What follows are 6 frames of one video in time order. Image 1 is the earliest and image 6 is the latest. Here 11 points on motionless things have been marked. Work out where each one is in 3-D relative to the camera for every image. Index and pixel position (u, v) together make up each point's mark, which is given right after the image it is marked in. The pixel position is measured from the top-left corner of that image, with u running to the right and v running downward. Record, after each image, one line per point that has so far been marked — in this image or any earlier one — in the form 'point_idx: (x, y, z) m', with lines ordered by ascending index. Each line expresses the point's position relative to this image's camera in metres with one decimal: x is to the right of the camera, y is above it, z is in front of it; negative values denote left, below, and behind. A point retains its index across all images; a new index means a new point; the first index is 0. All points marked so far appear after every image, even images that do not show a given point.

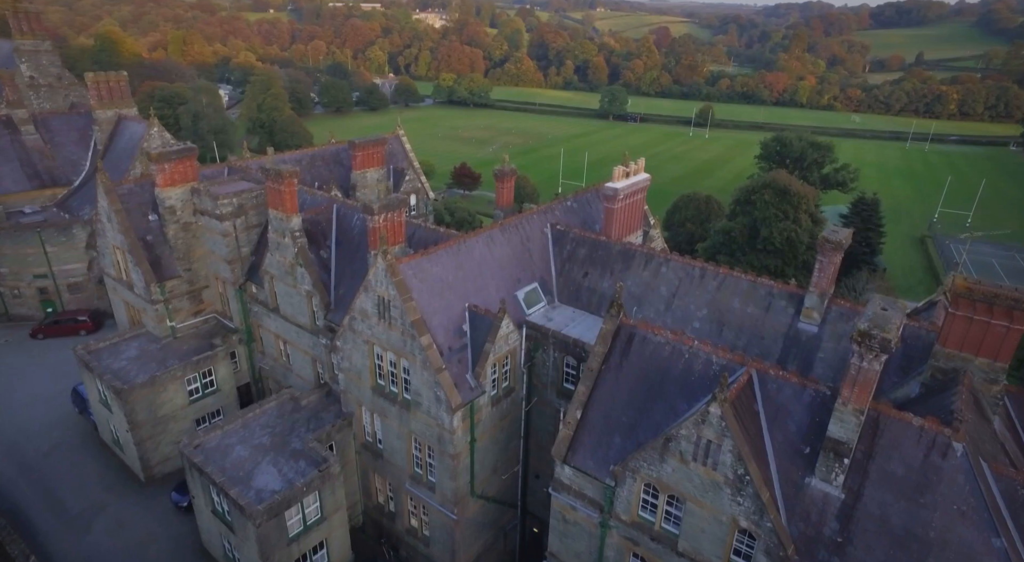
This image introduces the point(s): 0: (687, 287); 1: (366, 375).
0: (+5.3, -0.2, +19.9) m
1: (-4.4, -2.9, +19.9) m
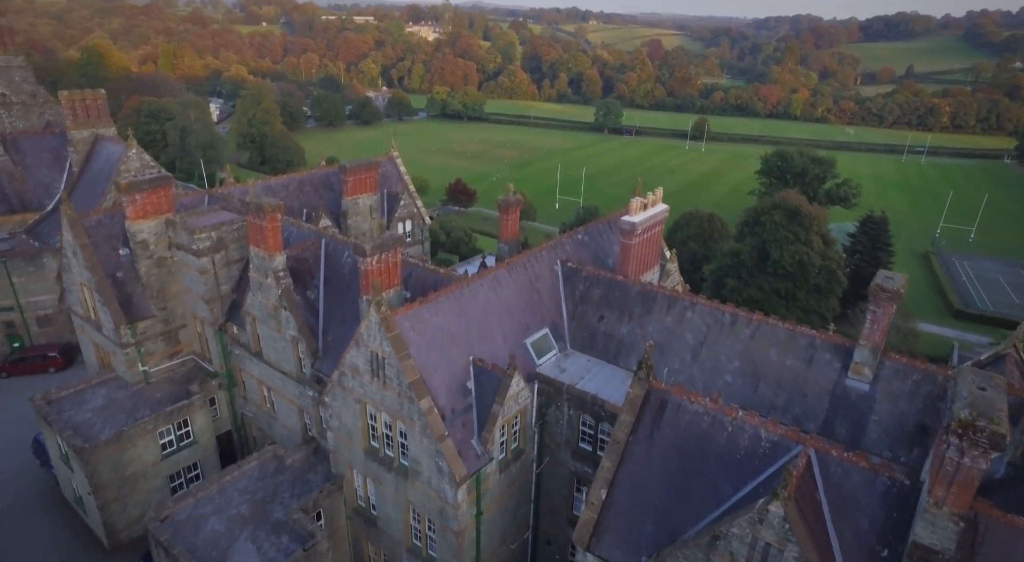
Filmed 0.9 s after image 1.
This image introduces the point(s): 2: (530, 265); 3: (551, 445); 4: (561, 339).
0: (+5.5, -1.5, +17.9) m
1: (-4.1, -4.2, +17.7) m
2: (+0.5, +0.5, +20.0) m
3: (+1.1, -4.6, +18.3) m
4: (+1.5, -1.8, +19.9) m
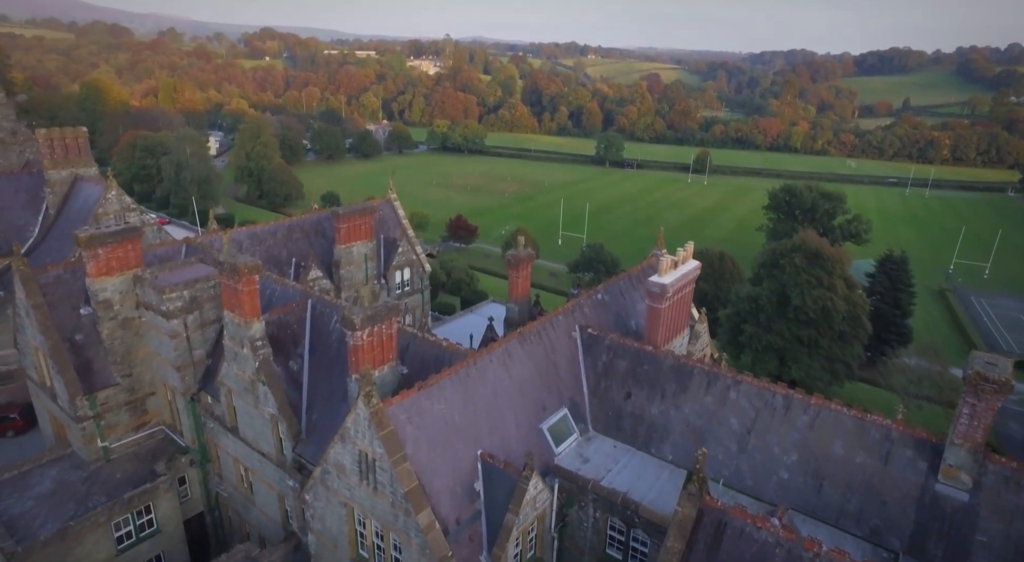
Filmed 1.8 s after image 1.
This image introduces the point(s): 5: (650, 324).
0: (+5.9, -3.2, +15.1) m
1: (-3.8, -5.9, +14.8) m
2: (+0.9, -1.4, +17.3) m
3: (+1.4, -6.4, +15.5) m
4: (+1.8, -3.6, +17.2) m
5: (+3.9, -1.2, +18.6) m
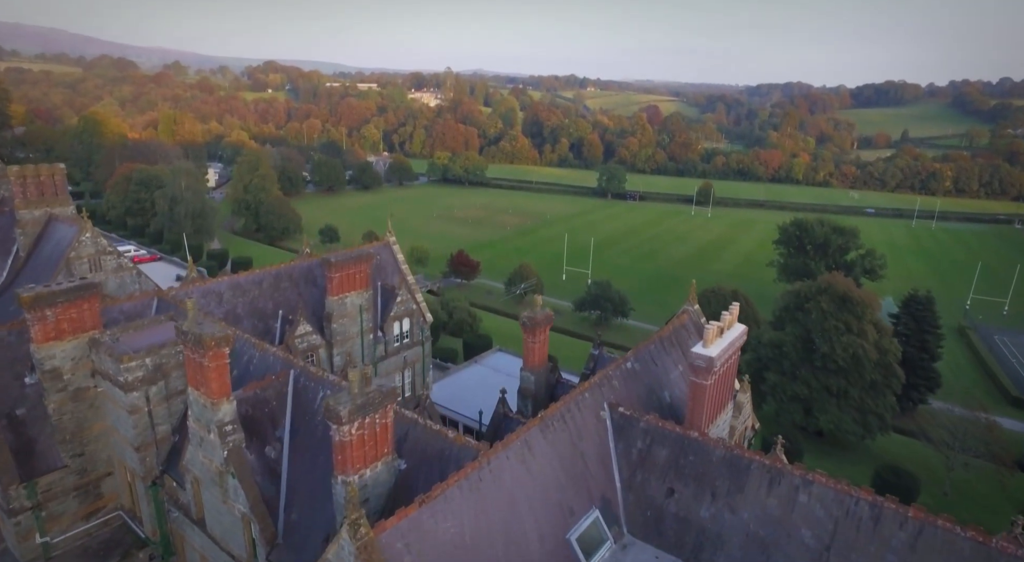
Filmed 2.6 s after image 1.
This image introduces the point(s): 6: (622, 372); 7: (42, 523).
0: (+6.3, -4.7, +12.2) m
1: (-3.4, -7.4, +11.8) m
2: (+1.3, -3.0, +14.5) m
3: (+1.9, -7.9, +12.4) m
4: (+2.2, -5.2, +14.2) m
5: (+4.3, -2.9, +15.7) m
6: (+2.9, -2.3, +16.7) m
7: (-12.3, -6.4, +17.5) m
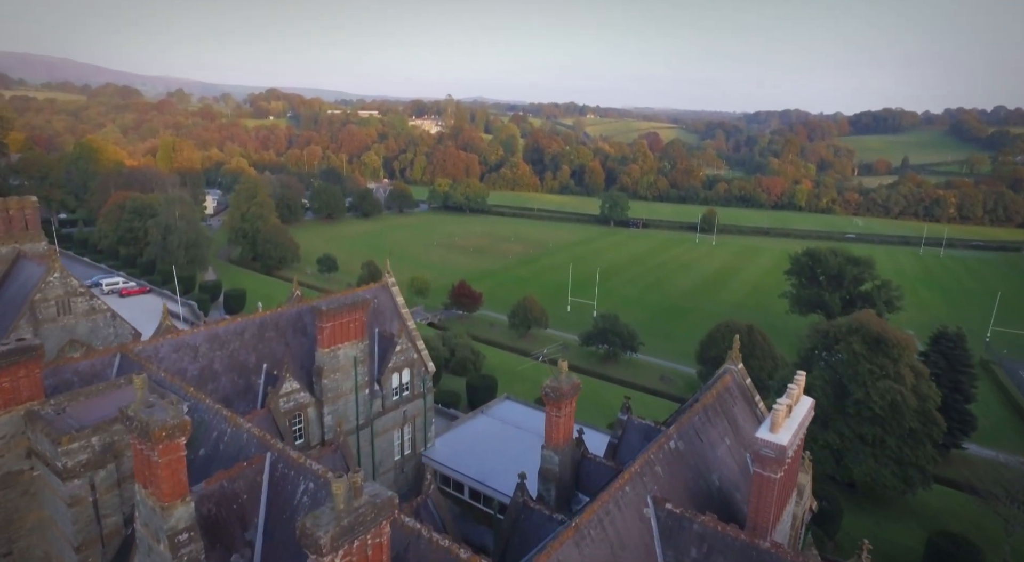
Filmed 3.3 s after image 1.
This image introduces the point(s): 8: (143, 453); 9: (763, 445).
0: (+6.8, -5.9, +9.2) m
1: (-2.9, -8.6, +8.7) m
2: (+1.8, -4.3, +11.6) m
3: (+2.3, -9.1, +9.3) m
4: (+2.7, -6.5, +11.2) m
5: (+4.8, -4.2, +12.8) m
6: (+3.3, -3.6, +13.9) m
7: (-11.9, -7.8, +14.5) m
8: (-6.4, -3.0, +11.5) m
9: (+4.7, -3.0, +12.4) m
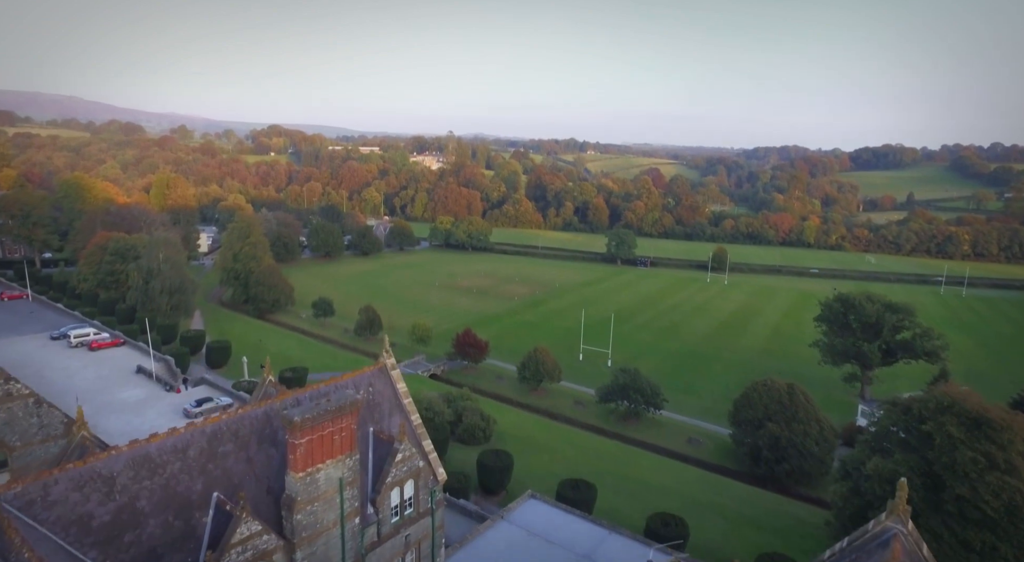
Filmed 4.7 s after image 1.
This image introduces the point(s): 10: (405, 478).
0: (+7.9, -7.6, +2.9) m
1: (-1.8, -10.2, +2.2) m
2: (+2.9, -6.1, +5.3) m
3: (+3.4, -10.7, +2.8) m
4: (+3.8, -8.3, +4.8) m
5: (+5.9, -6.1, +6.5) m
6: (+4.4, -5.5, +7.6) m
7: (-10.8, -9.7, +8.0) m
8: (-5.3, -4.8, +5.2) m
9: (+5.8, -4.8, +6.2) m
10: (-3.1, -5.8, +19.3) m
